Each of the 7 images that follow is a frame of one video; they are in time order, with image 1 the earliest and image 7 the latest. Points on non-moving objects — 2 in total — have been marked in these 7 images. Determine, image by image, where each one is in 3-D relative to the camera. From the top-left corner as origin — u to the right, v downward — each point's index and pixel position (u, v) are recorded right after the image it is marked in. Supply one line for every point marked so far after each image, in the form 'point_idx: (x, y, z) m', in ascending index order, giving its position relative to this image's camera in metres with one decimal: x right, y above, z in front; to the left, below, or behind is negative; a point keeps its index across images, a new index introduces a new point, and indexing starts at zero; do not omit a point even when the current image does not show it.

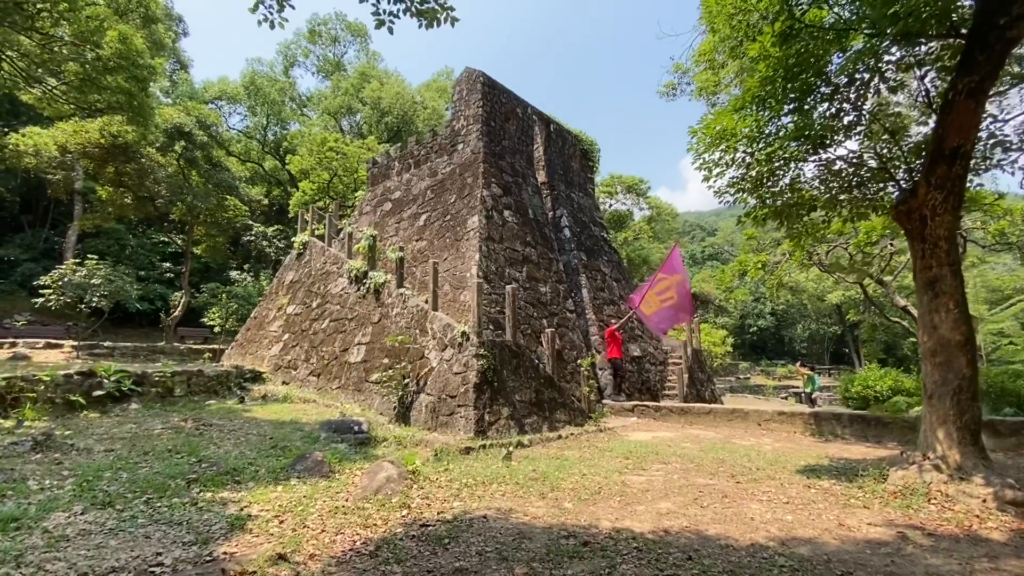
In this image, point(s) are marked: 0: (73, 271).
0: (-10.6, +0.4, +12.6) m
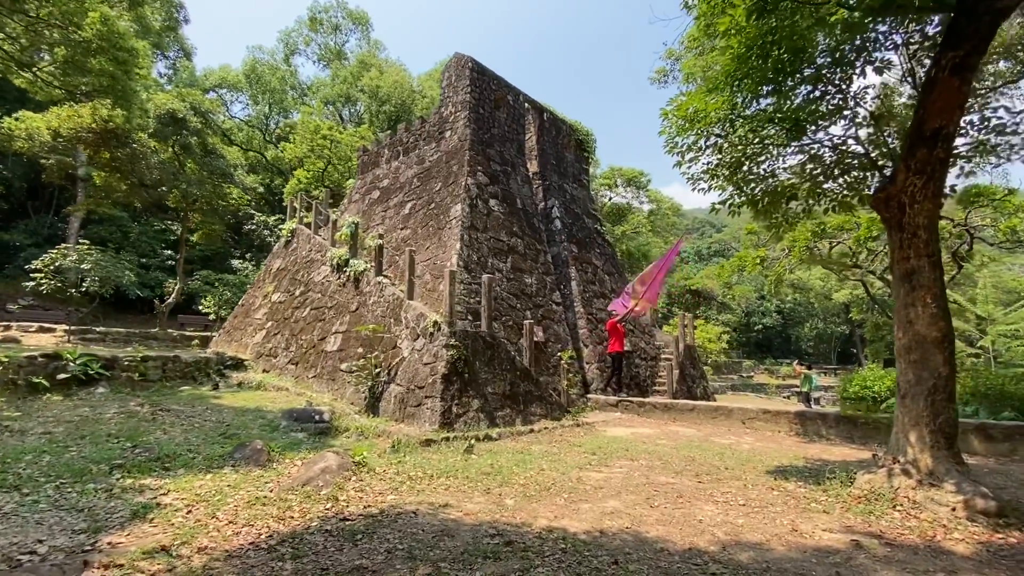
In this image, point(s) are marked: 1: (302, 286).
0: (-10.9, +0.8, +12.7) m
1: (-4.1, 0.0, +10.4) m
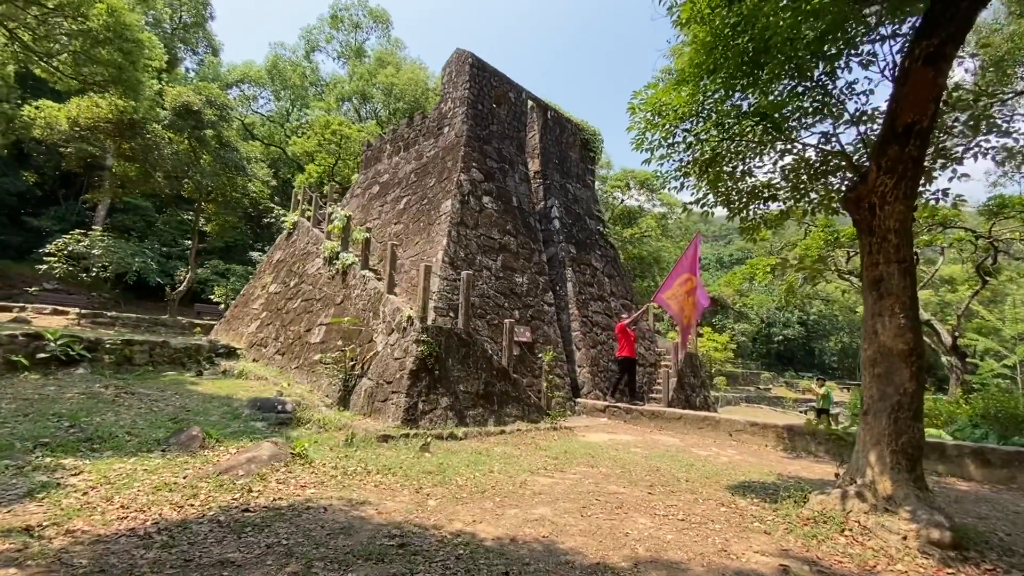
0: (-10.8, +1.2, +13.1) m
1: (-4.3, +0.2, +10.4) m
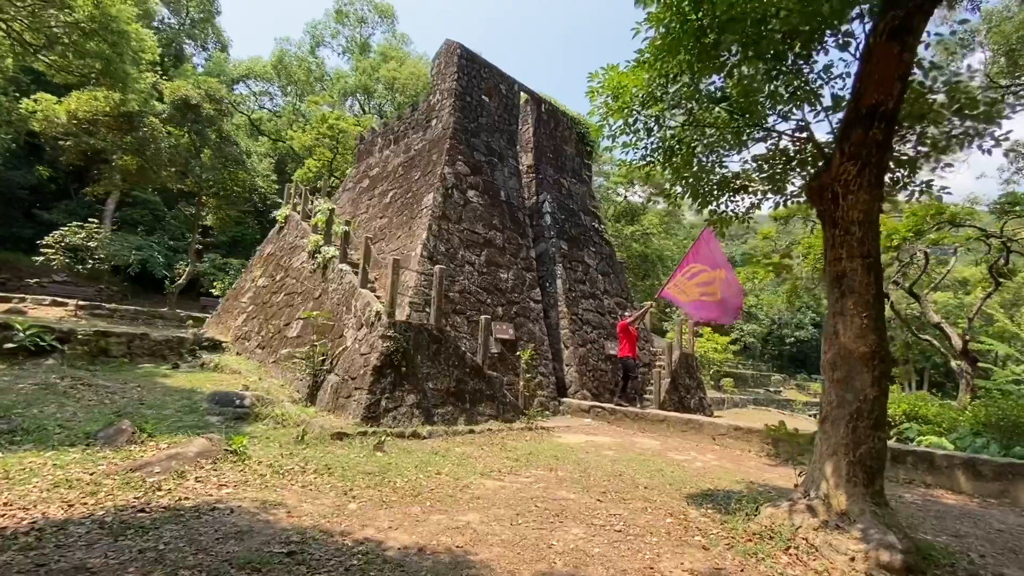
0: (-11.0, +1.4, +13.2) m
1: (-4.5, +0.3, +10.3) m
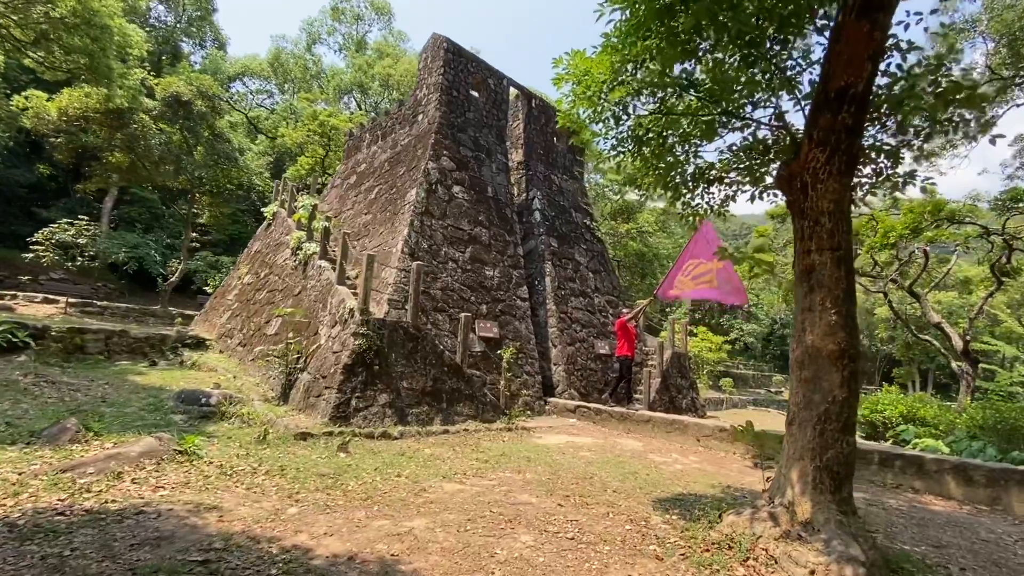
0: (-11.2, +1.4, +13.1) m
1: (-4.8, +0.4, +10.2) m
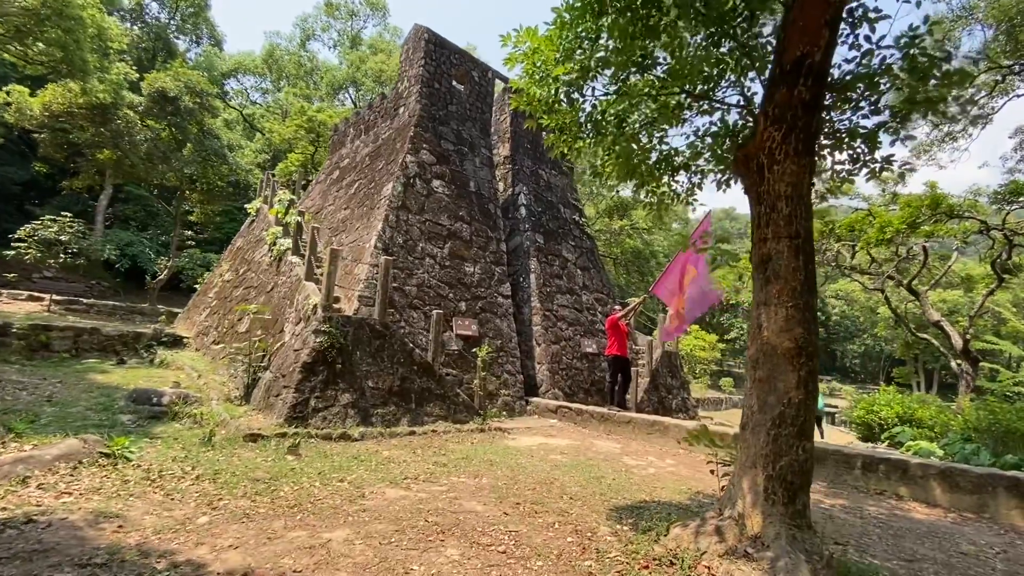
0: (-11.5, +1.5, +13.0) m
1: (-5.1, +0.4, +10.0) m
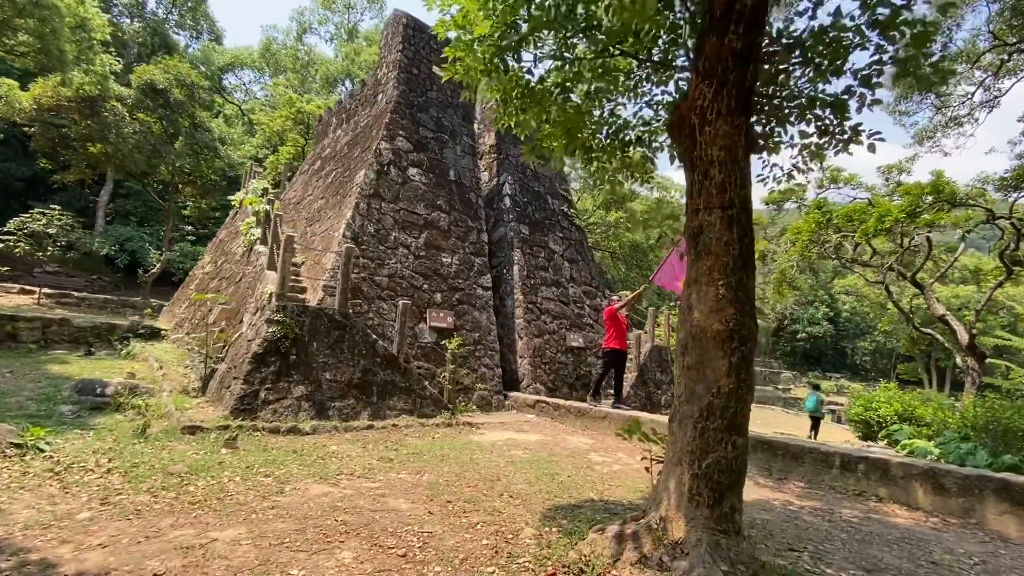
0: (-11.7, +1.7, +13.0) m
1: (-5.4, +0.6, +9.9) m
